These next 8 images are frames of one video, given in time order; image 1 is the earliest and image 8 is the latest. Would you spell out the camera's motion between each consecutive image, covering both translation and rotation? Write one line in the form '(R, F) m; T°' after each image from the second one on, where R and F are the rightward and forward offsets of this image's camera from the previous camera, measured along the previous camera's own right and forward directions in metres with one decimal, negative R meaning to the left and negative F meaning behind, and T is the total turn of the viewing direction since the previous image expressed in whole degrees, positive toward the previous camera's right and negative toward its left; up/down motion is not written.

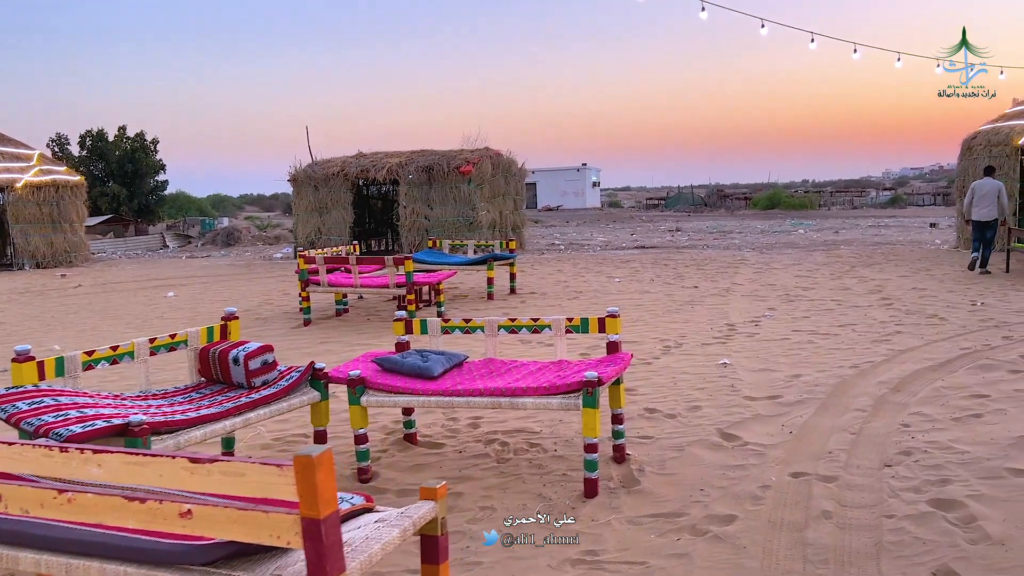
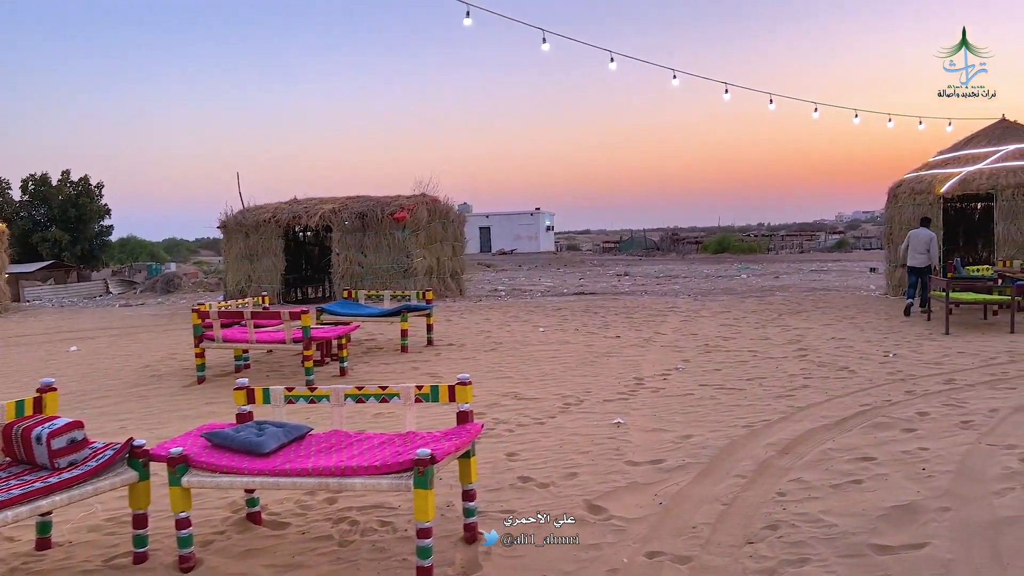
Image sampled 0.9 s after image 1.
(+0.4, +0.2) m; +3°
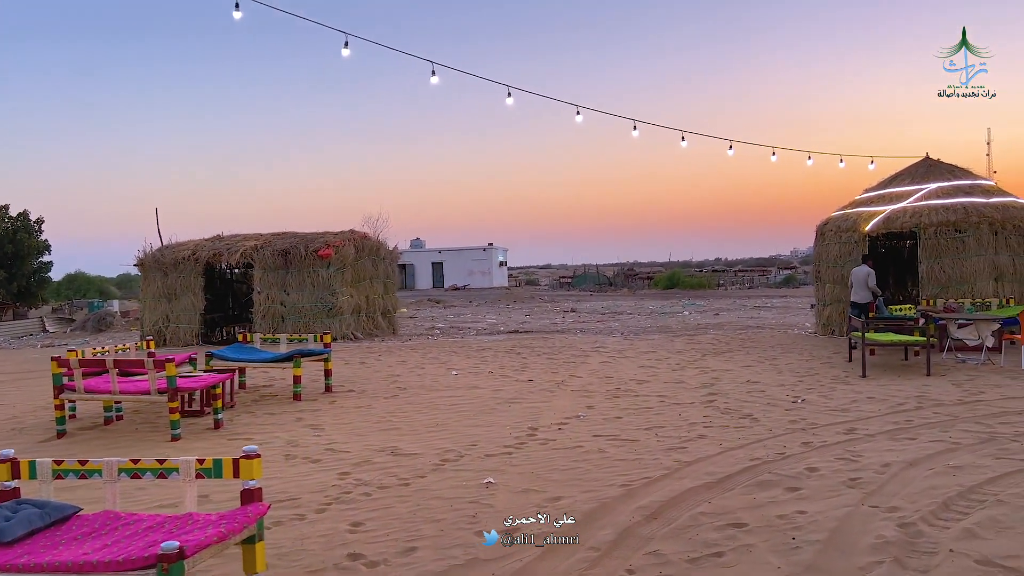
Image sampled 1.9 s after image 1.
(+0.5, +0.4) m; +3°
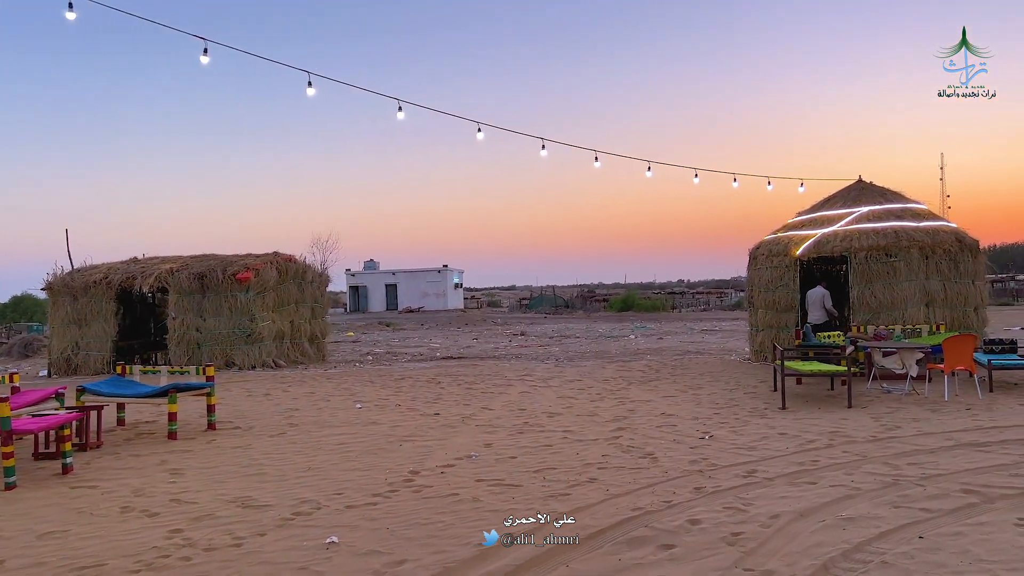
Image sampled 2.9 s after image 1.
(+0.6, +0.5) m; +2°
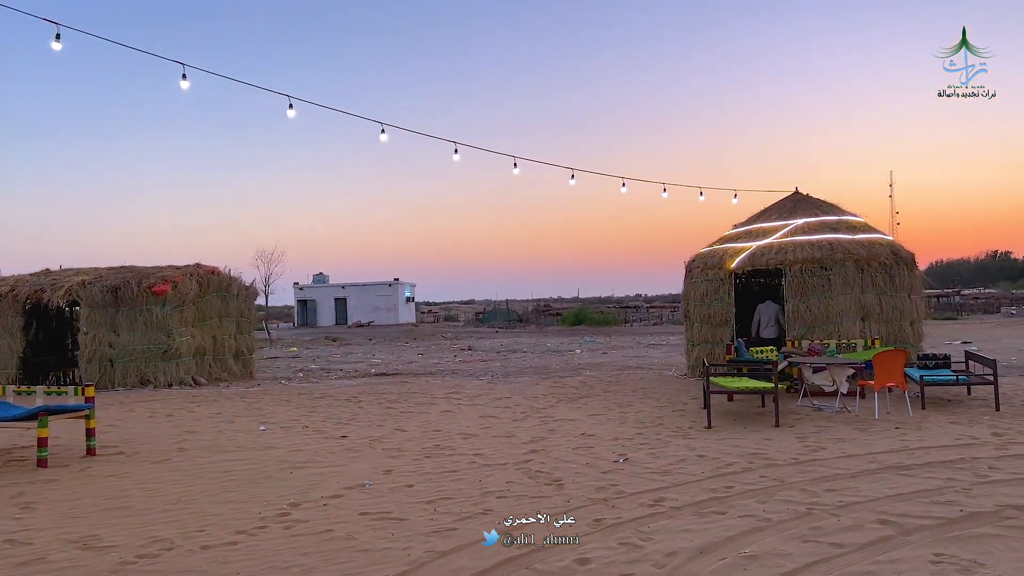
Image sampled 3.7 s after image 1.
(+0.4, +0.4) m; +3°
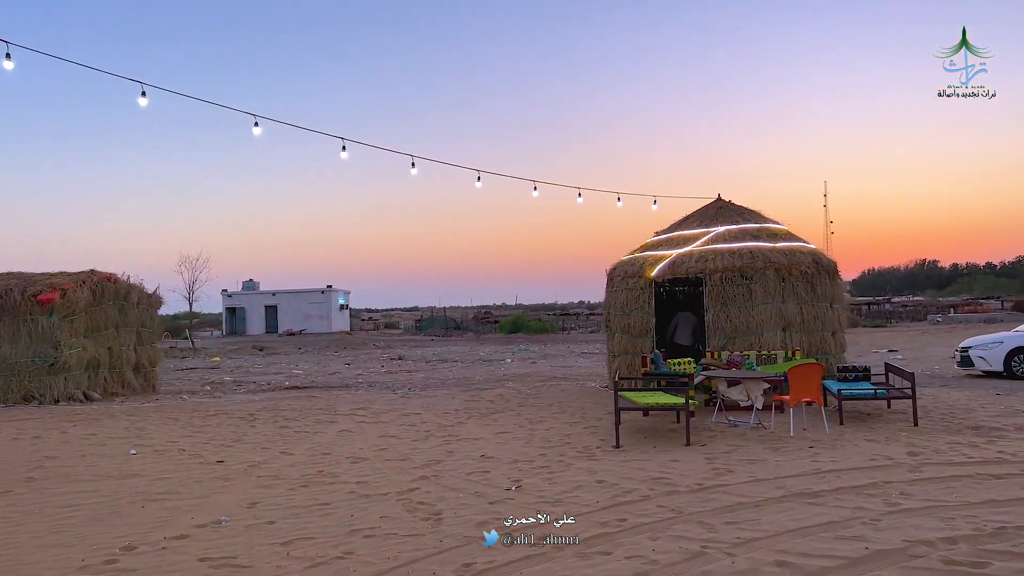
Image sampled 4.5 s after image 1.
(+0.4, +0.5) m; +4°
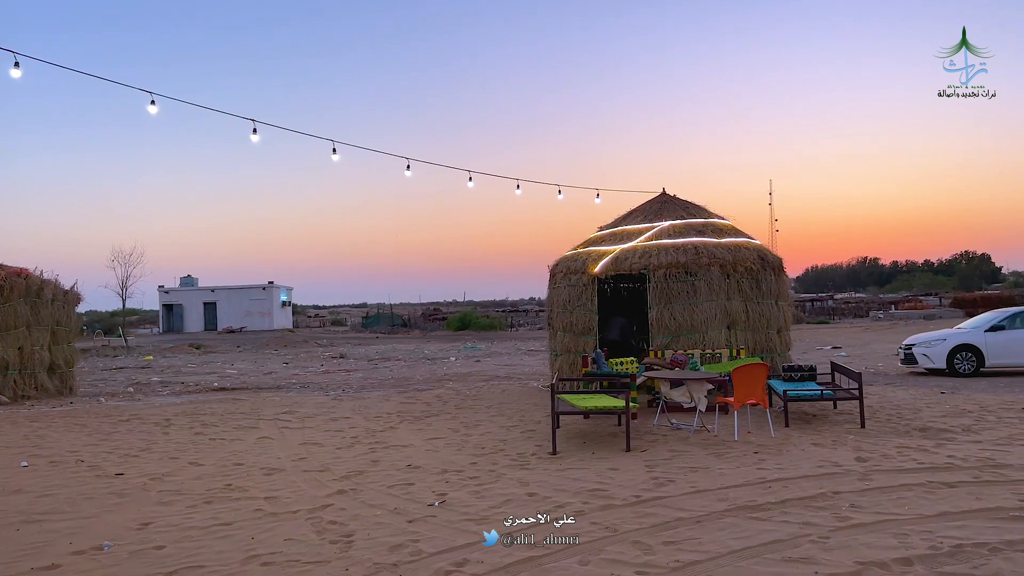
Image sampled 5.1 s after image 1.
(+0.2, +0.5) m; +3°
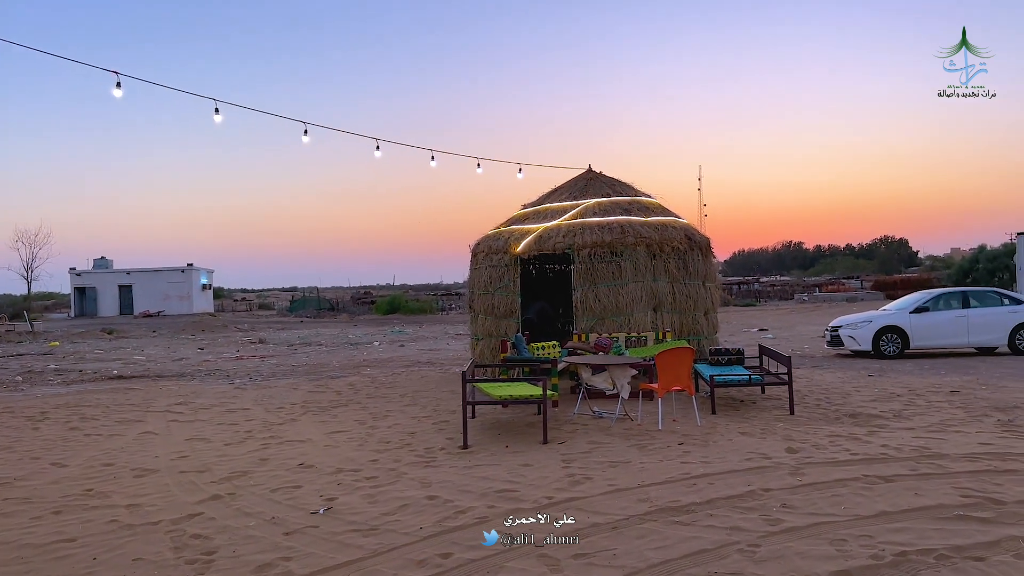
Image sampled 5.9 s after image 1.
(+0.2, +0.6) m; +4°
